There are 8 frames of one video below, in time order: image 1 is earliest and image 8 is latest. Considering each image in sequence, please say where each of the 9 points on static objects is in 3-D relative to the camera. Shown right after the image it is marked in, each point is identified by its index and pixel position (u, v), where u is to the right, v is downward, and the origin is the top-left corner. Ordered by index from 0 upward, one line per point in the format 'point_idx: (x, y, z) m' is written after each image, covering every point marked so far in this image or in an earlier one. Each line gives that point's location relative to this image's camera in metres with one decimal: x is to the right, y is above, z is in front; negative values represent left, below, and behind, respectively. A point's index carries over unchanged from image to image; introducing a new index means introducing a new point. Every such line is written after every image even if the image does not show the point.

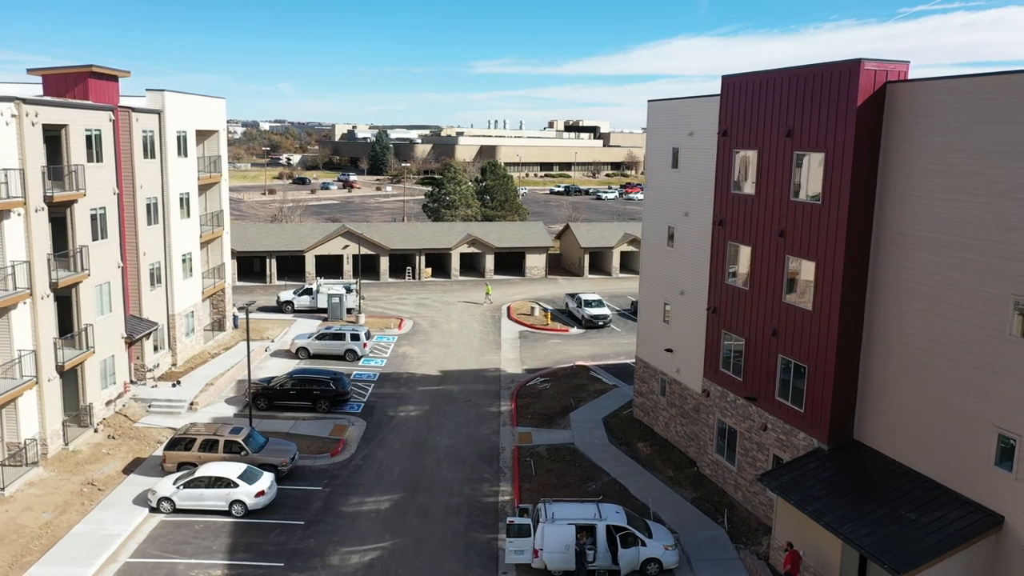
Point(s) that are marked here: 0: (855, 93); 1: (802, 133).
0: (+7.5, +4.3, +18.1) m
1: (+7.0, +3.8, +19.9) m
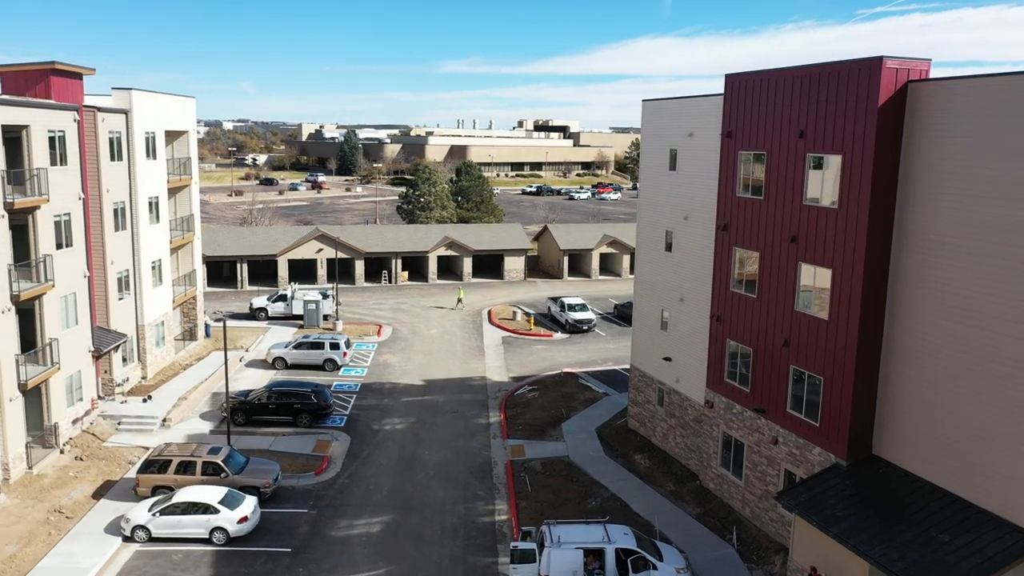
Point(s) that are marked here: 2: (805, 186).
0: (+7.6, +4.1, +17.2) m
1: (+7.0, +3.6, +19.1) m
2: (+6.9, +2.4, +19.5) m
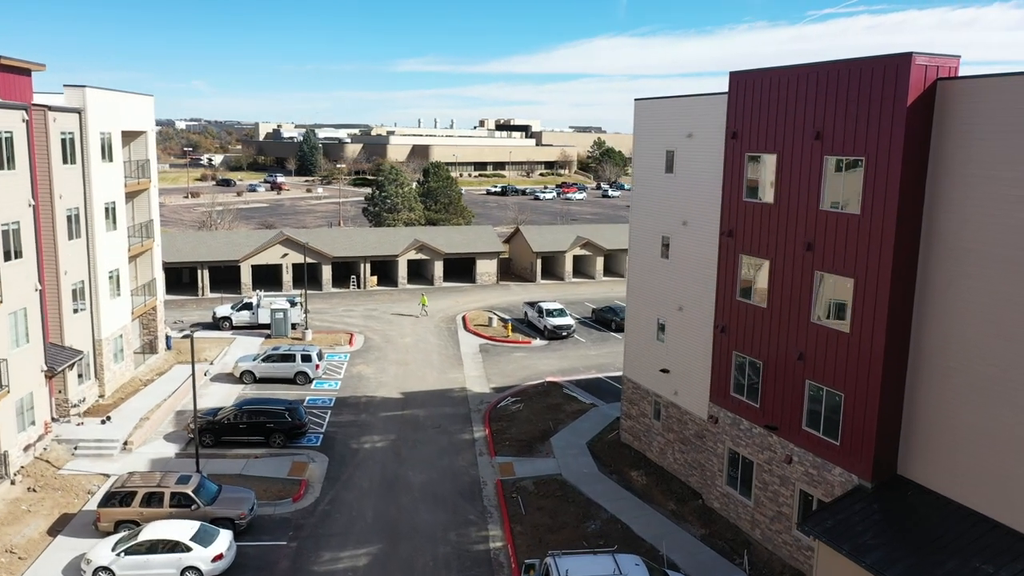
0: (+7.7, +3.9, +16.1) m
1: (+7.0, +3.3, +17.9) m
2: (+6.9, +2.2, +18.3) m
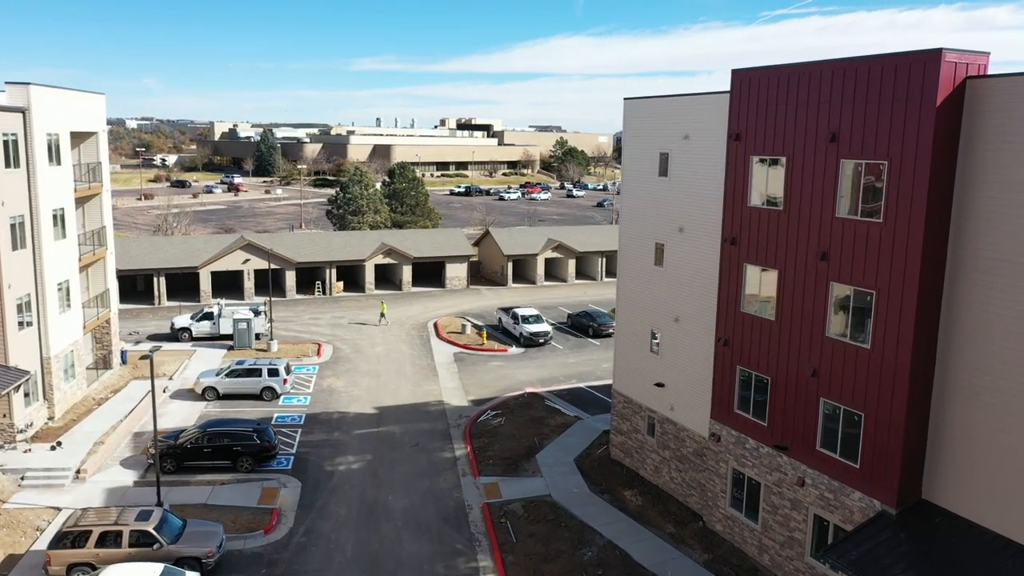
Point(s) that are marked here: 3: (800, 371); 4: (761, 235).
0: (+7.7, +3.6, +15.0) m
1: (+6.9, +3.1, +16.8) m
2: (+6.8, +1.9, +17.2) m
3: (+6.4, -1.8, +18.3) m
4: (+5.8, +1.2, +19.3) m
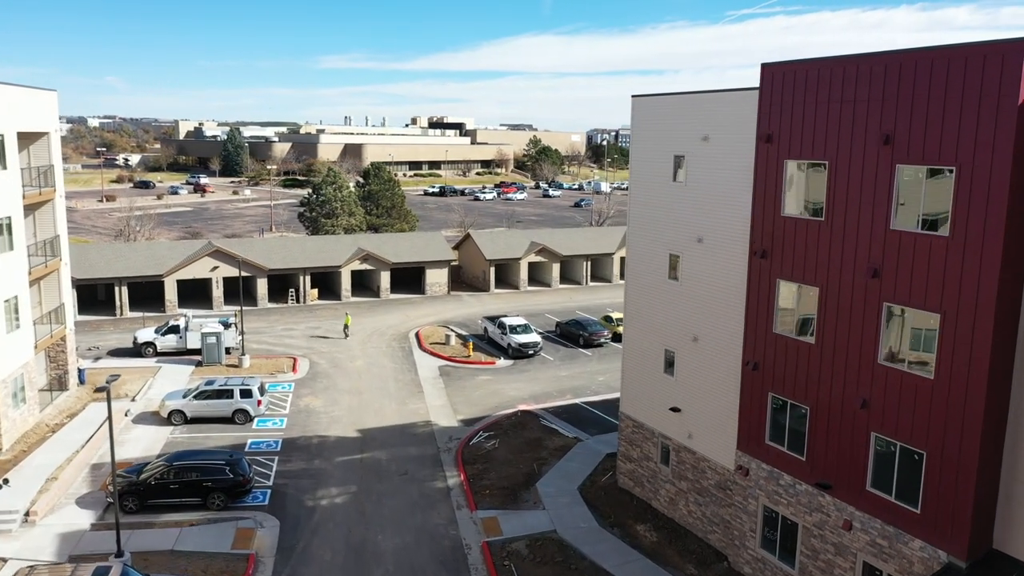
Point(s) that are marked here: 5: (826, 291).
0: (+8.0, +3.2, +13.1) m
1: (+7.1, +2.7, +14.8) m
2: (+7.0, +1.5, +15.2) m
3: (+6.6, -2.2, +16.4) m
4: (+6.0, +0.8, +17.3) m
5: (+6.3, -0.1, +16.7) m
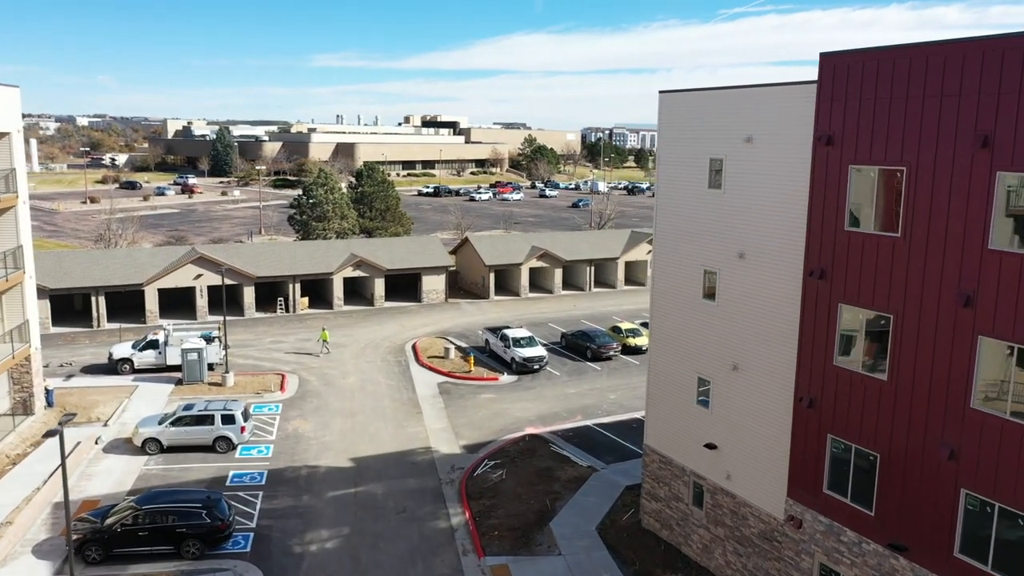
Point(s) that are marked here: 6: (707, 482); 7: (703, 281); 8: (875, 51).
0: (+8.3, +2.7, +10.6) m
1: (+7.5, +2.2, +12.3) m
2: (+7.4, +1.0, +12.7) m
3: (+7.0, -2.7, +13.9) m
4: (+6.3, +0.4, +14.8) m
5: (+6.7, -0.6, +14.2) m
6: (+4.6, -4.5, +19.3) m
7: (+4.4, +0.1, +19.1) m
8: (+6.3, +4.1, +14.4) m
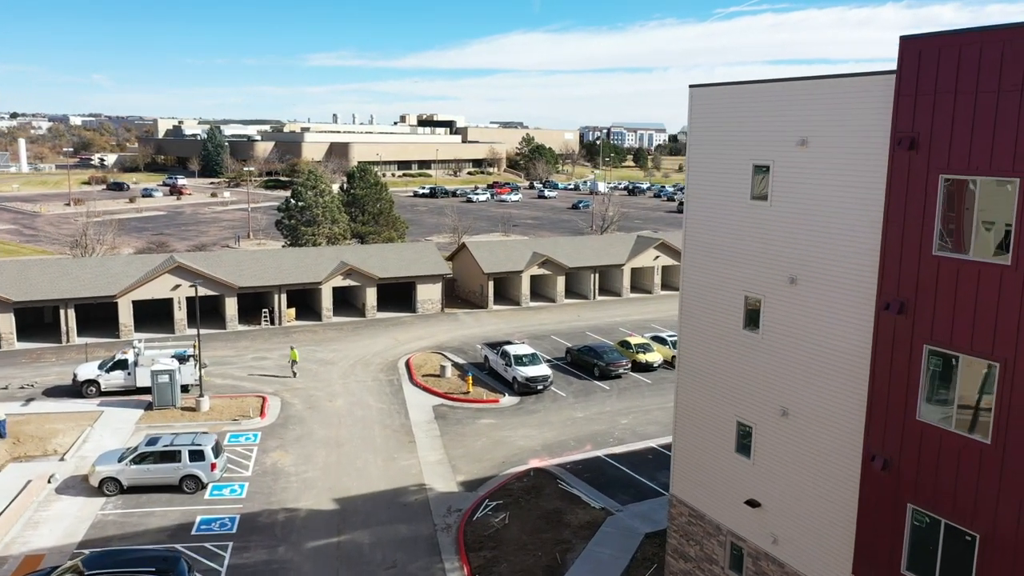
0: (+8.5, +2.1, +7.7) m
1: (+7.7, +1.6, +9.4) m
2: (+7.5, +0.5, +9.8) m
3: (+7.1, -3.3, +11.0) m
4: (+6.5, -0.2, +11.9) m
5: (+6.9, -1.1, +11.3) m
6: (+4.7, -5.1, +16.4) m
7: (+4.6, -0.4, +16.2) m
8: (+6.5, +3.6, +11.5) m
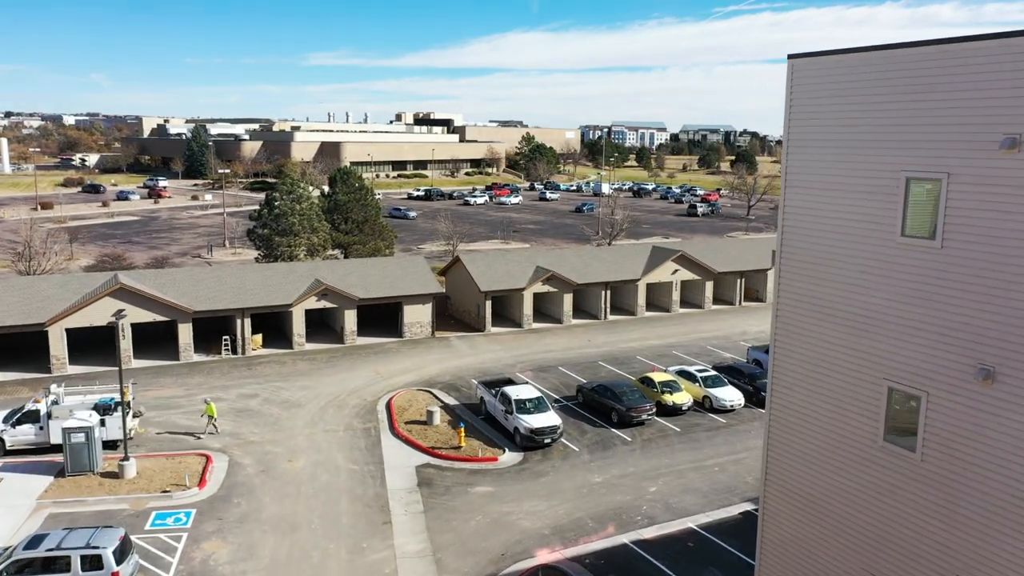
0: (+8.6, +1.1, +1.7) m
1: (+7.7, +0.6, +3.4) m
2: (+7.6, -0.6, +3.8) m
3: (+7.2, -4.4, +4.9) m
4: (+6.5, -1.3, +5.9) m
5: (+6.9, -2.2, +5.3) m
6: (+4.8, -6.2, +10.4) m
7: (+4.6, -1.5, +10.1) m
8: (+6.5, +2.5, +5.4) m
